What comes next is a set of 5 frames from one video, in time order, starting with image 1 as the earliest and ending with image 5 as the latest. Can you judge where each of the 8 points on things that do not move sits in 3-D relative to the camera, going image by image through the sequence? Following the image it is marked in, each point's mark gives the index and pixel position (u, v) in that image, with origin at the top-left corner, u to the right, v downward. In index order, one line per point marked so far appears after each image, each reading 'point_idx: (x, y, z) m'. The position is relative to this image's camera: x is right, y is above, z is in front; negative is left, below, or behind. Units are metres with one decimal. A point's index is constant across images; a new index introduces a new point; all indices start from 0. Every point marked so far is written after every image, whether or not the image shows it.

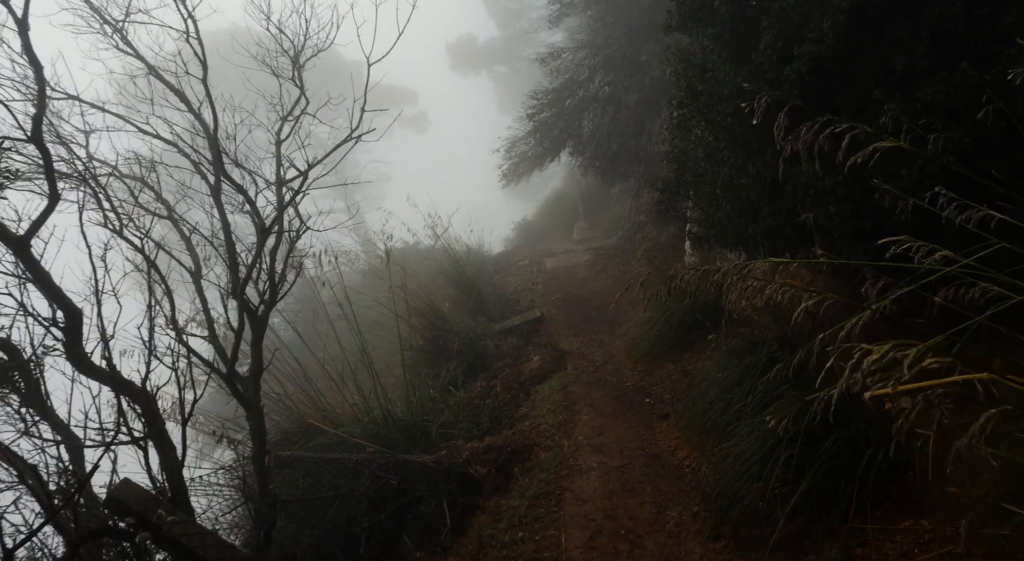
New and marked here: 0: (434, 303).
0: (-0.9, -0.3, +8.6) m
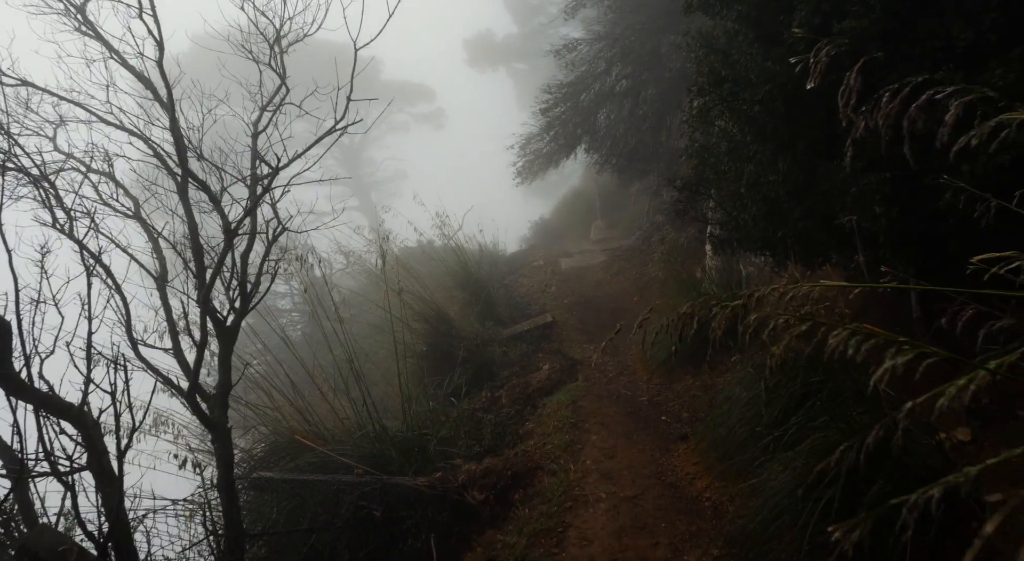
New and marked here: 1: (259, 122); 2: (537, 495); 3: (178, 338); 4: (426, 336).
0: (-0.8, -0.3, +8.2) m
1: (-1.5, +1.0, +4.3) m
2: (+0.2, -1.4, +4.5) m
3: (-1.8, -0.3, +3.9) m
4: (-1.0, -0.6, +7.9) m
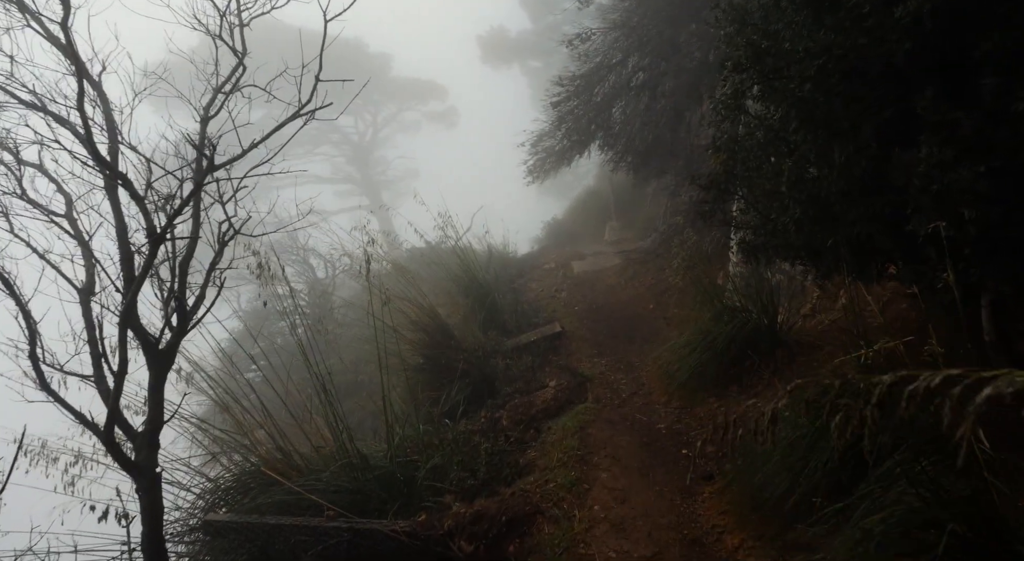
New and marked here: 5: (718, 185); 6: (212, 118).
0: (-0.8, -0.4, +7.5) m
1: (-1.5, +0.9, +3.6) m
2: (+0.1, -1.4, +3.8) m
3: (-1.9, -0.4, +3.2) m
4: (-0.9, -0.7, +7.2) m
5: (+1.4, +0.7, +4.9) m
6: (-1.5, +0.8, +3.6) m
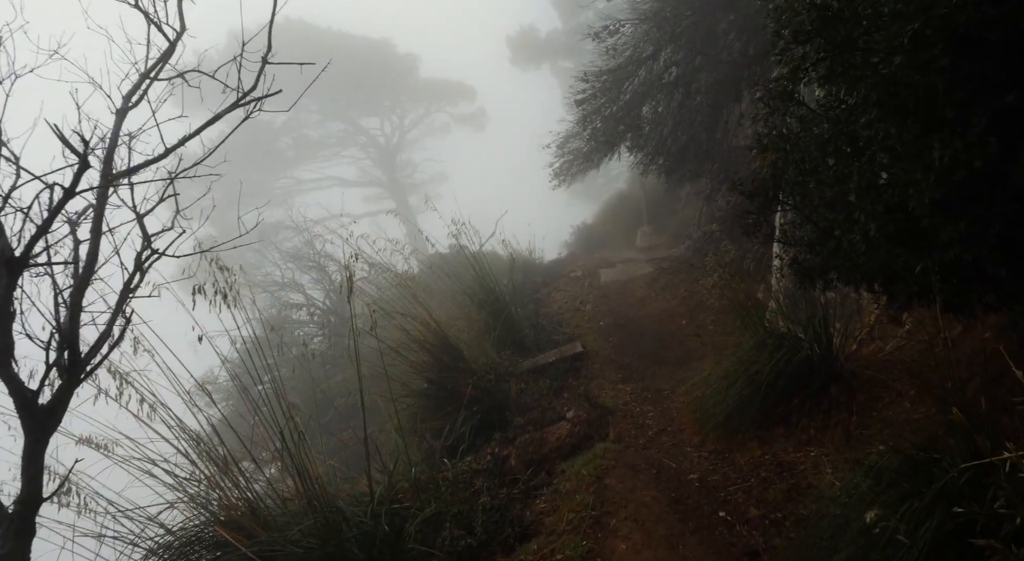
0: (-0.7, -0.5, +6.8) m
1: (-1.6, +0.8, +2.9) m
2: (+0.1, -1.6, +3.1) m
3: (-1.9, -0.5, +2.5) m
4: (-0.8, -0.8, +6.5) m
5: (+1.4, +0.5, +4.0) m
6: (-1.6, +0.7, +2.9) m
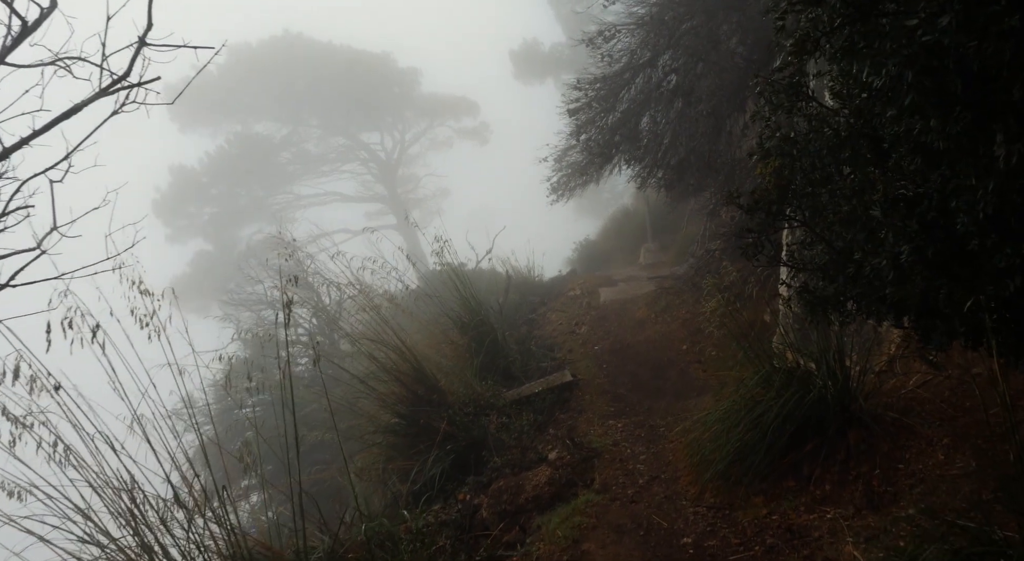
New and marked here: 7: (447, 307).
0: (-0.8, -0.7, +6.1) m
1: (-1.8, +0.7, +2.4) m
2: (-0.1, -1.7, +2.4) m
3: (-2.1, -0.6, +1.9) m
4: (-1.0, -1.0, +5.8) m
5: (+1.2, +0.4, +3.4) m
6: (-1.8, +0.6, +2.4) m
7: (-0.7, -0.3, +8.0) m
